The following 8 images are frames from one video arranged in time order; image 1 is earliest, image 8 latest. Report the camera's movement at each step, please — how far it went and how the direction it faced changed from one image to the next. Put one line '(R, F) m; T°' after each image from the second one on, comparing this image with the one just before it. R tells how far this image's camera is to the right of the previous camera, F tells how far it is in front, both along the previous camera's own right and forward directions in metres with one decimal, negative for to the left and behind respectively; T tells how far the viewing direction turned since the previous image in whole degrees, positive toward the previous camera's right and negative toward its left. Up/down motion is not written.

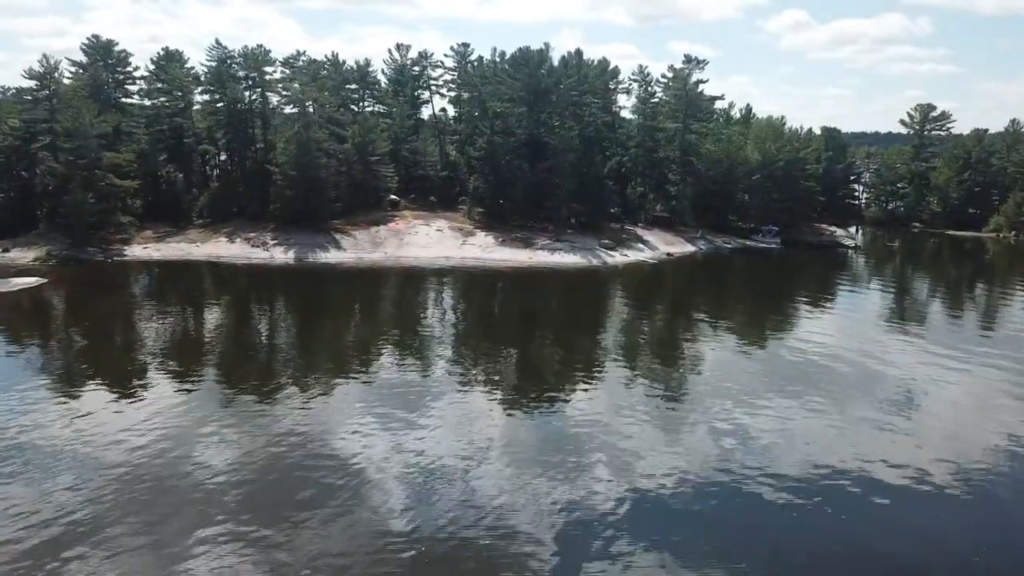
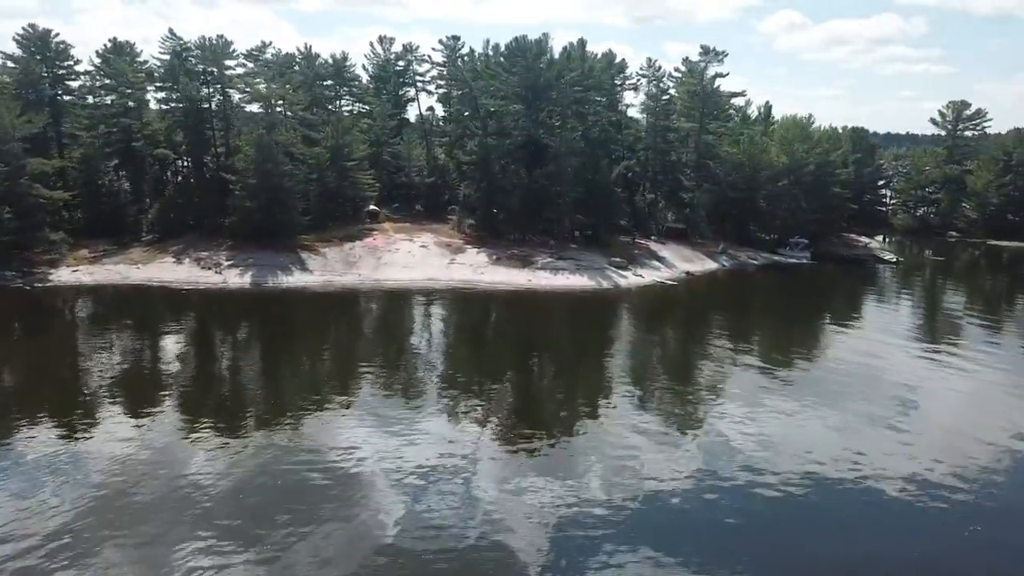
(0.0, +7.3) m; 0°
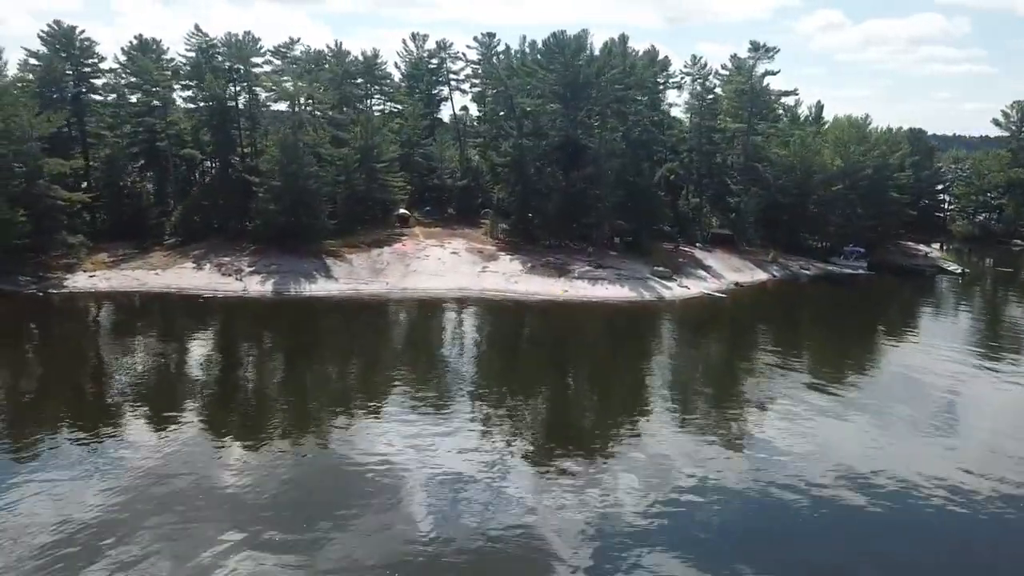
(-0.1, +2.7) m; -2°
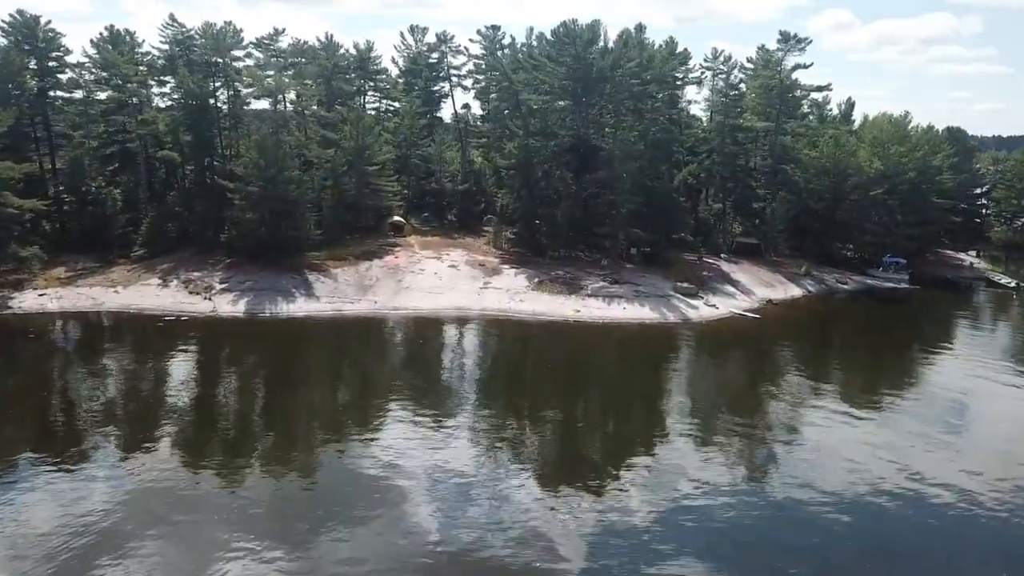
(+0.1, +4.8) m; 0°
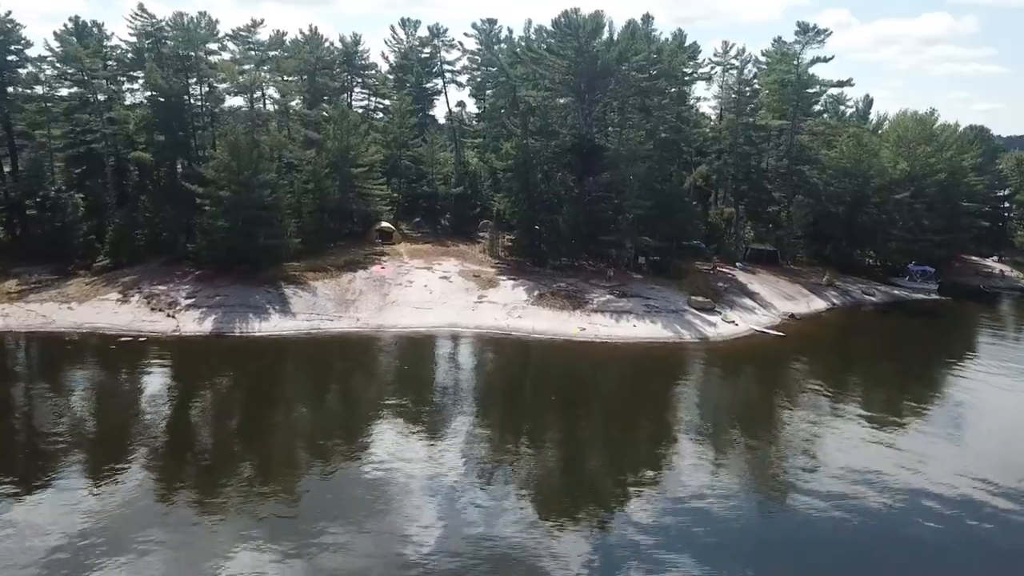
(0.0, +3.6) m; 0°
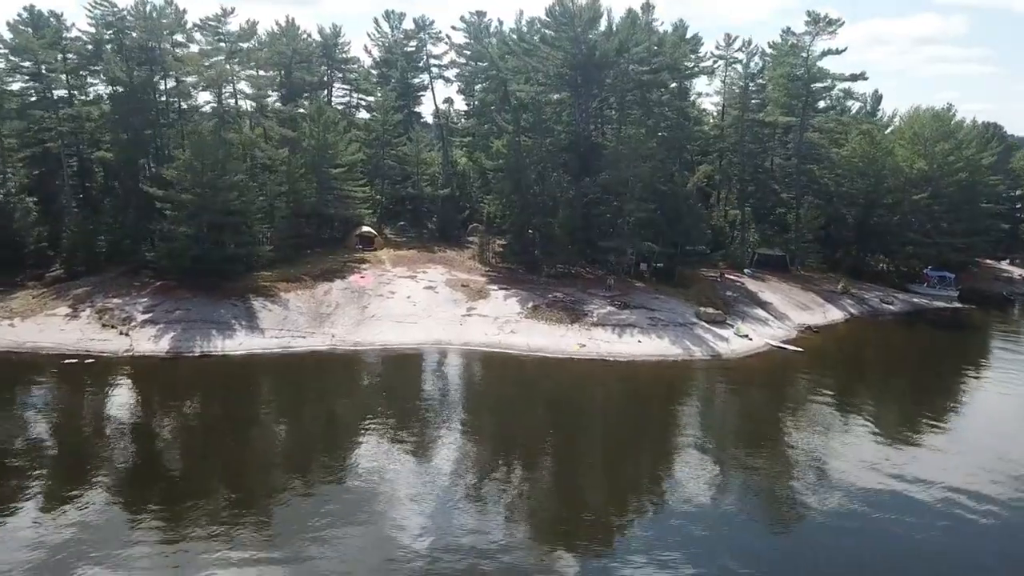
(0.0, +3.1) m; +1°
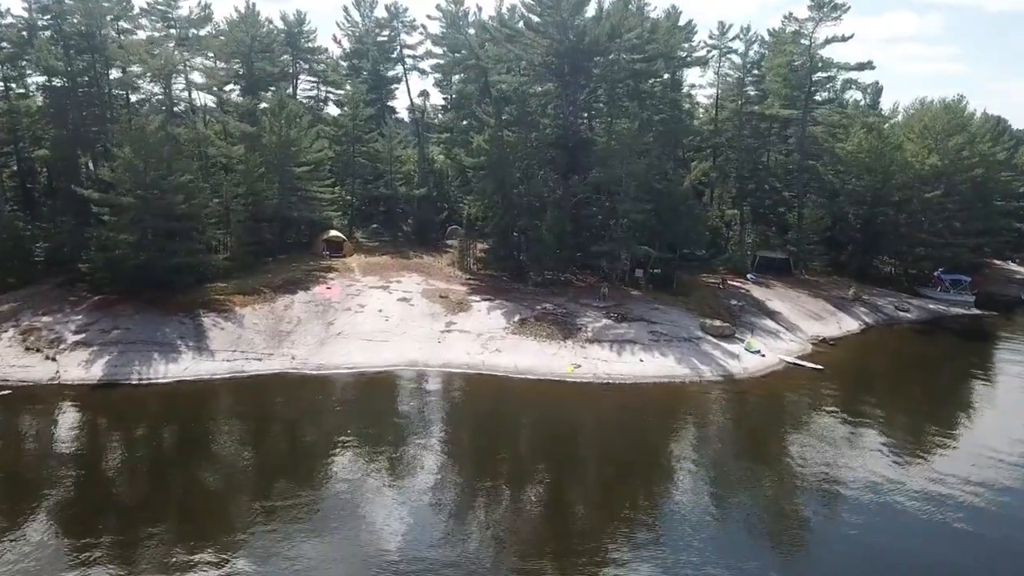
(-0.2, +3.5) m; +1°
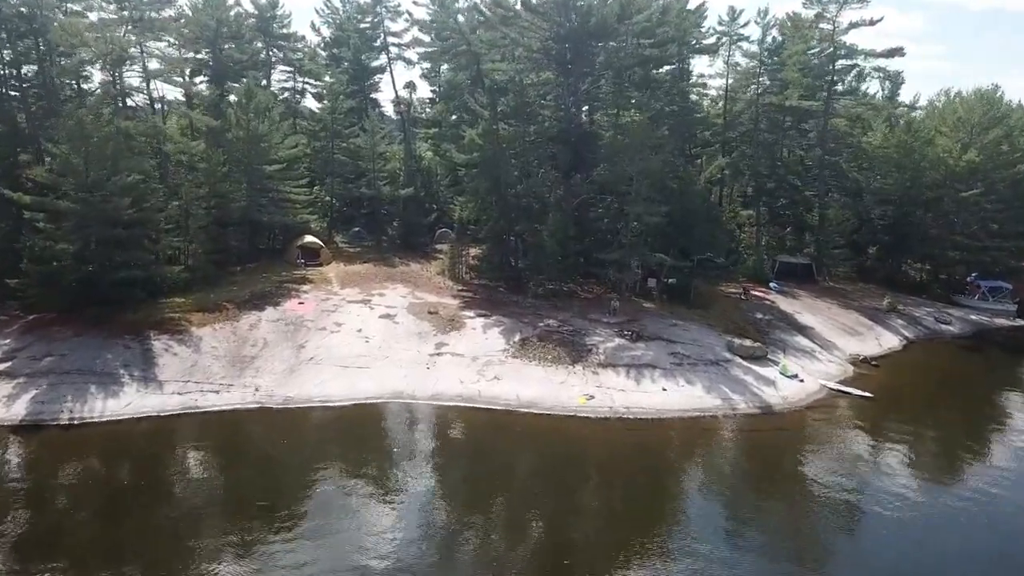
(-0.3, +3.8) m; +1°
